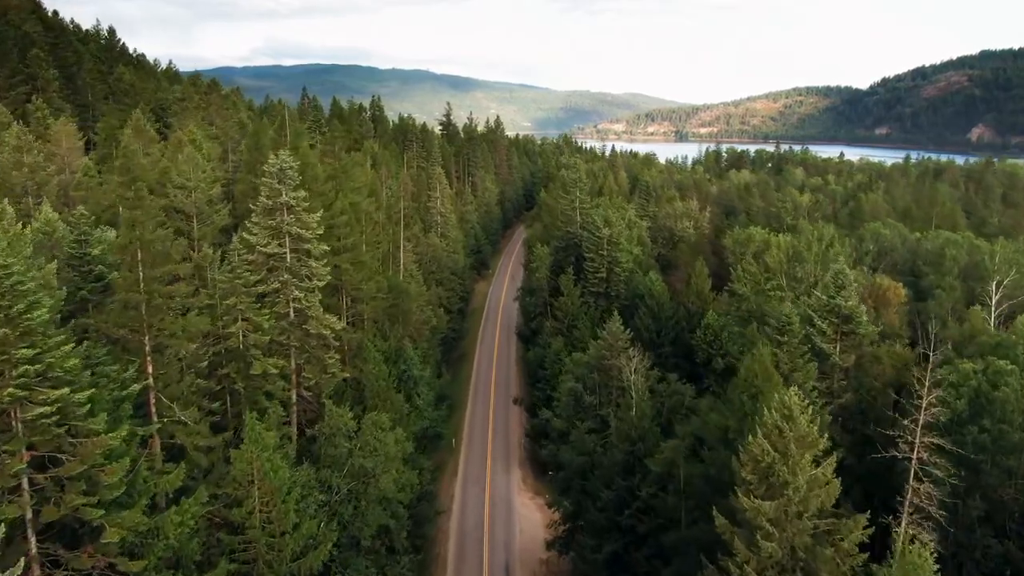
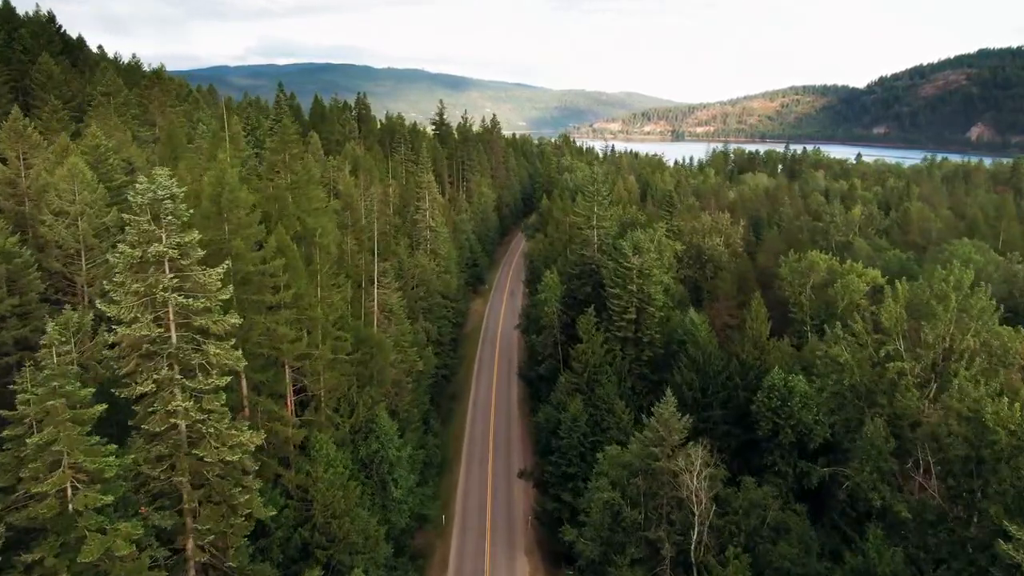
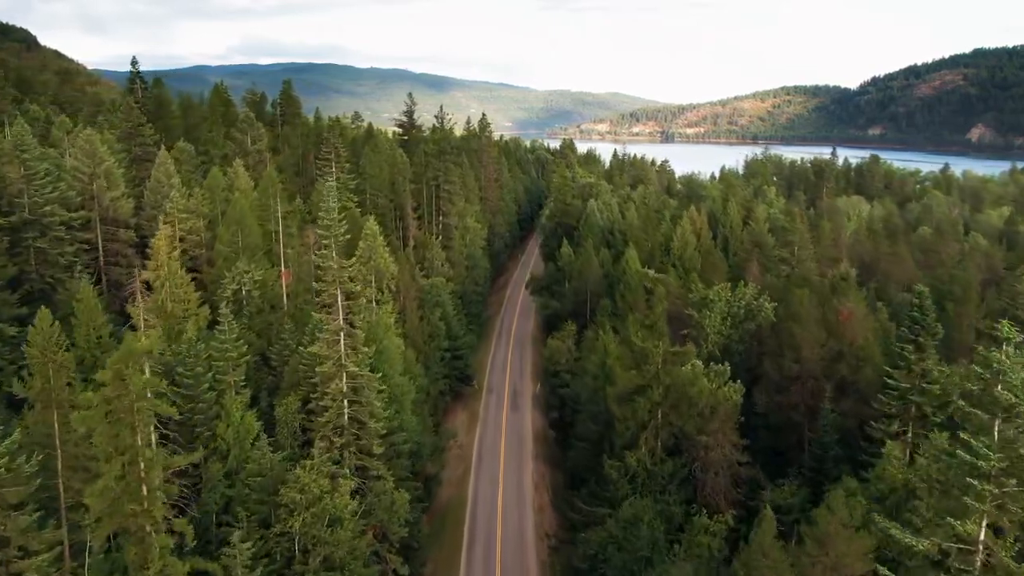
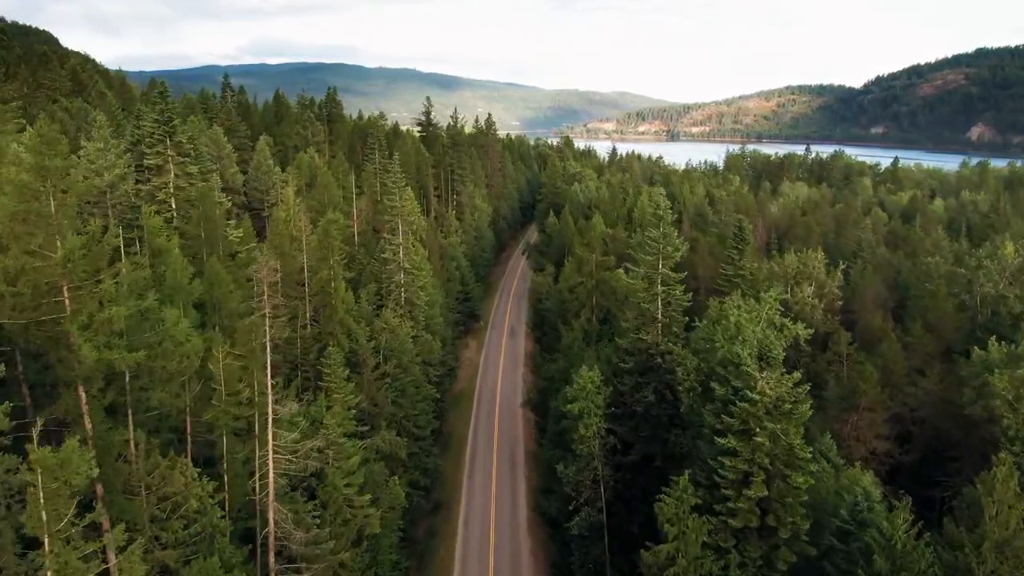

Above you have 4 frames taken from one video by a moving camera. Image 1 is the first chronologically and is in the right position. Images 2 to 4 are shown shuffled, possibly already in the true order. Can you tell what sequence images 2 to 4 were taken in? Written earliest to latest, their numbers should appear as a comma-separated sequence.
2, 4, 3
